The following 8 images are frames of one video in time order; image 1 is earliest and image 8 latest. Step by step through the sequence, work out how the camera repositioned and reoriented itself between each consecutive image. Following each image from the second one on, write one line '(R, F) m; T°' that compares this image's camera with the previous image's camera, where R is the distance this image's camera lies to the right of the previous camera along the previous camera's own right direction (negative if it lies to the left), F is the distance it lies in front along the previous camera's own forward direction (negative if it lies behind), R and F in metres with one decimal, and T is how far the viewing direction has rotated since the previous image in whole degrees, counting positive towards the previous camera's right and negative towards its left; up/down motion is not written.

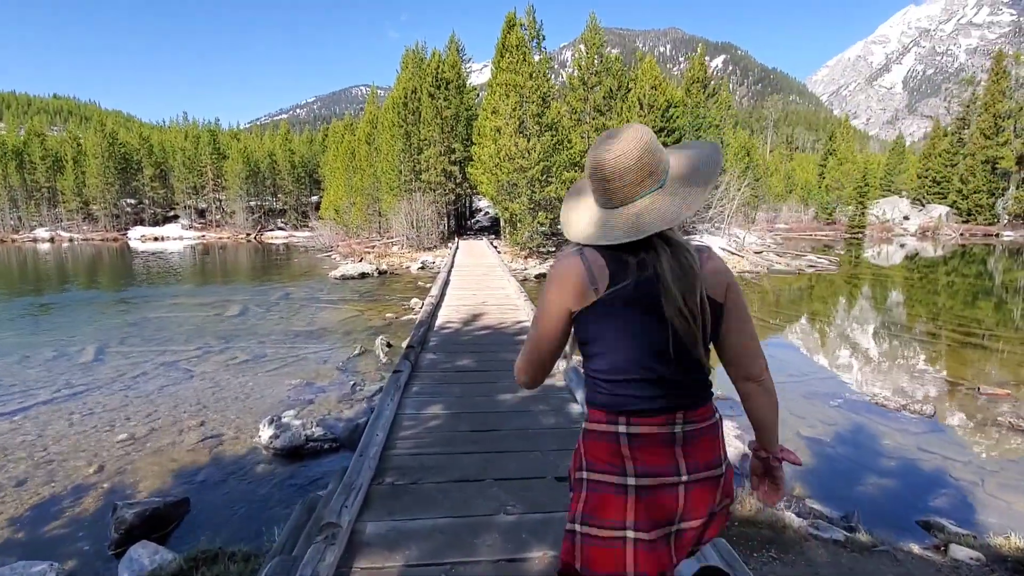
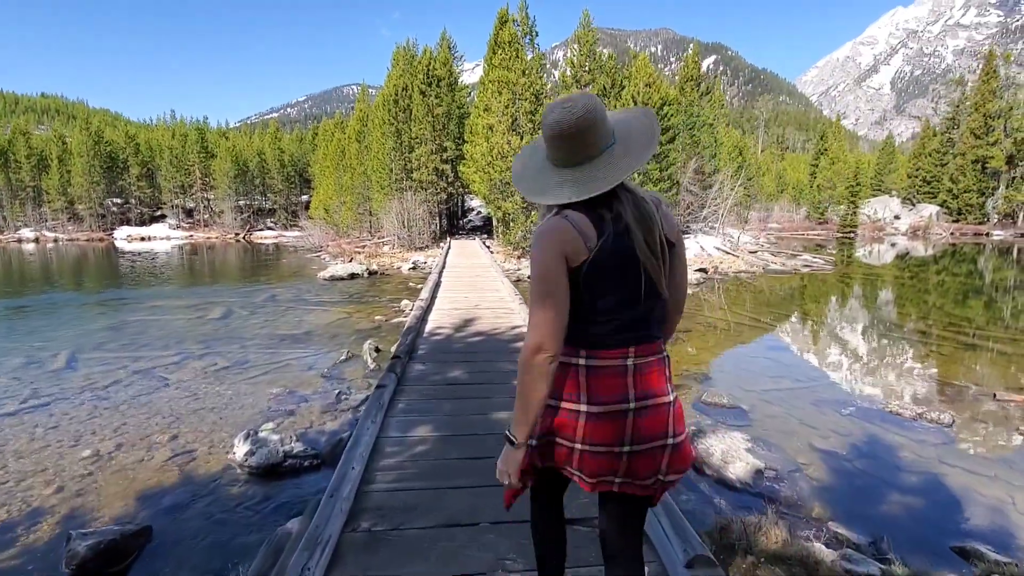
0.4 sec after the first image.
(0.0, +0.4) m; +1°
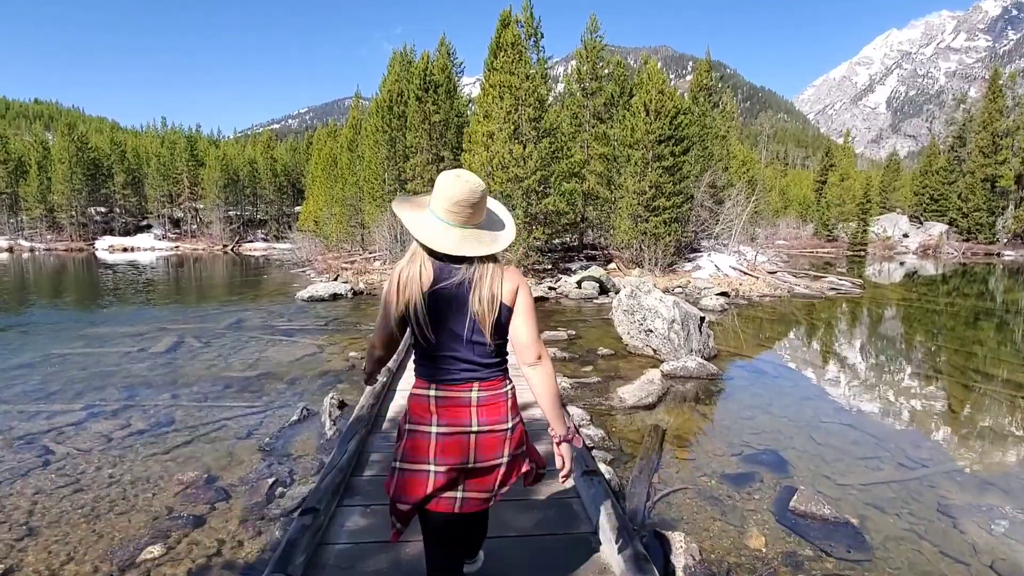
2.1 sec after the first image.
(-0.1, +2.2) m; 0°
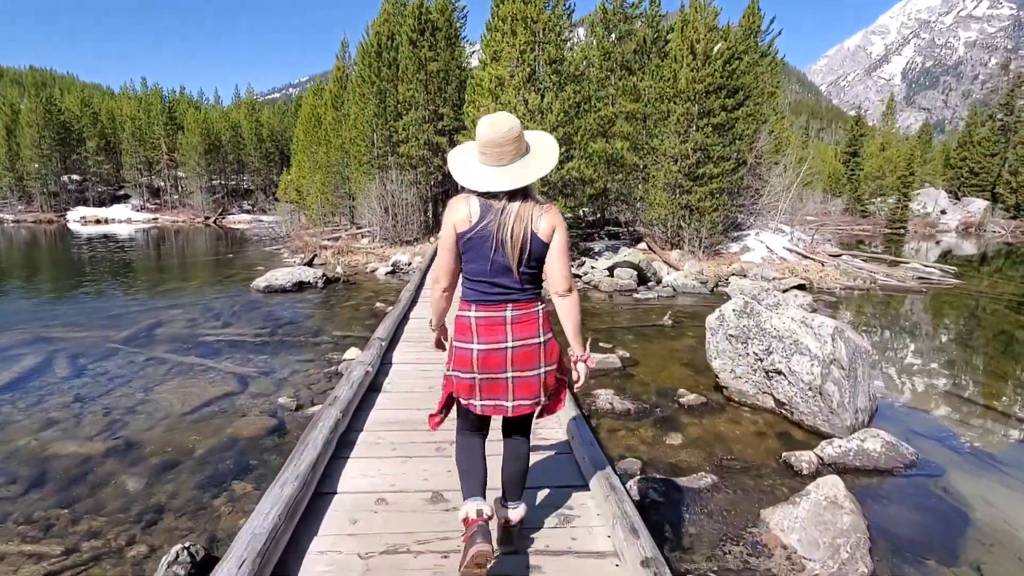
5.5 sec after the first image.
(-0.4, +4.4) m; 0°
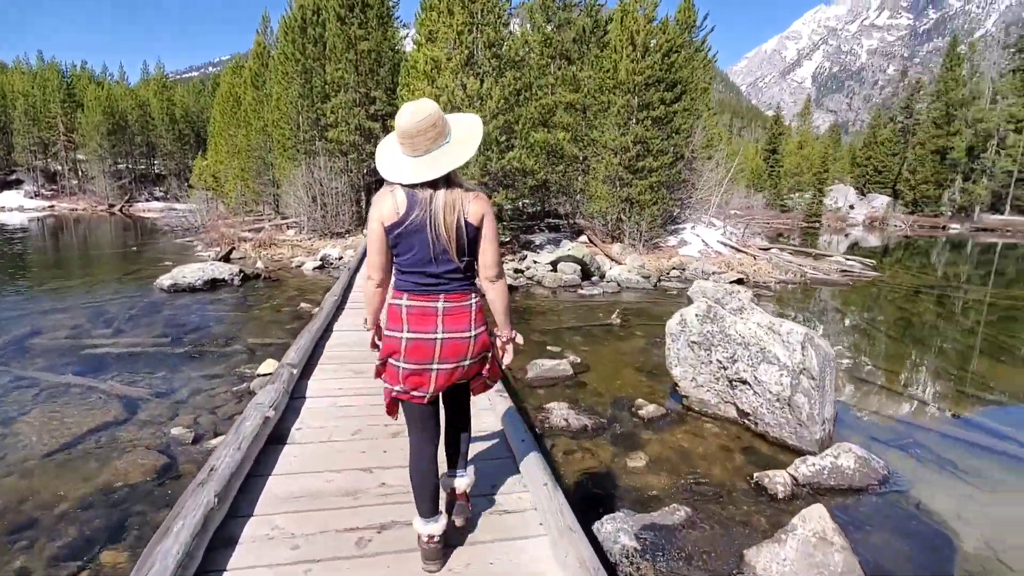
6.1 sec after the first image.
(-0.1, +0.8) m; +7°
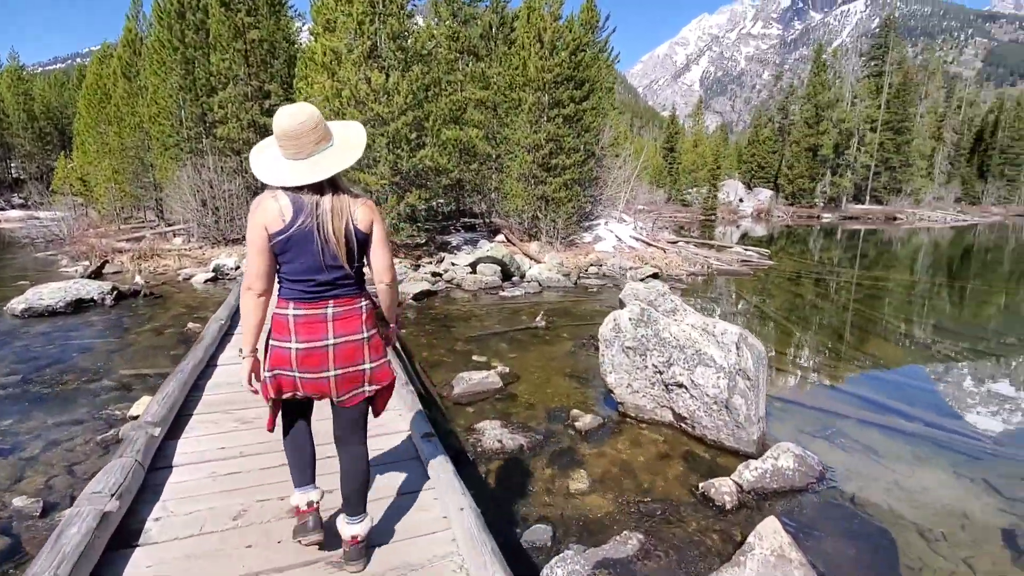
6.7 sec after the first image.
(0.0, +0.6) m; +9°
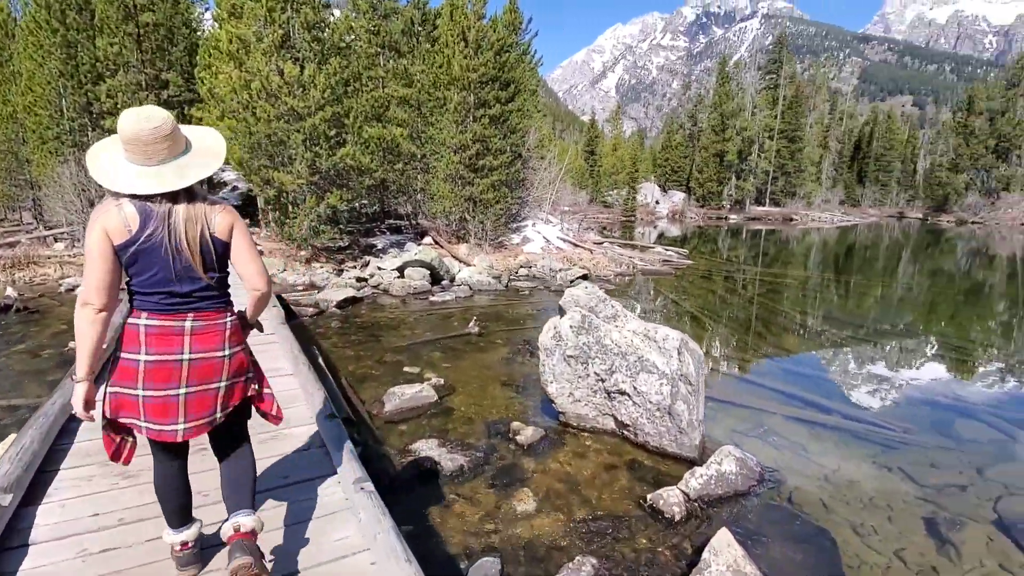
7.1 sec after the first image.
(-0.1, +0.3) m; +8°
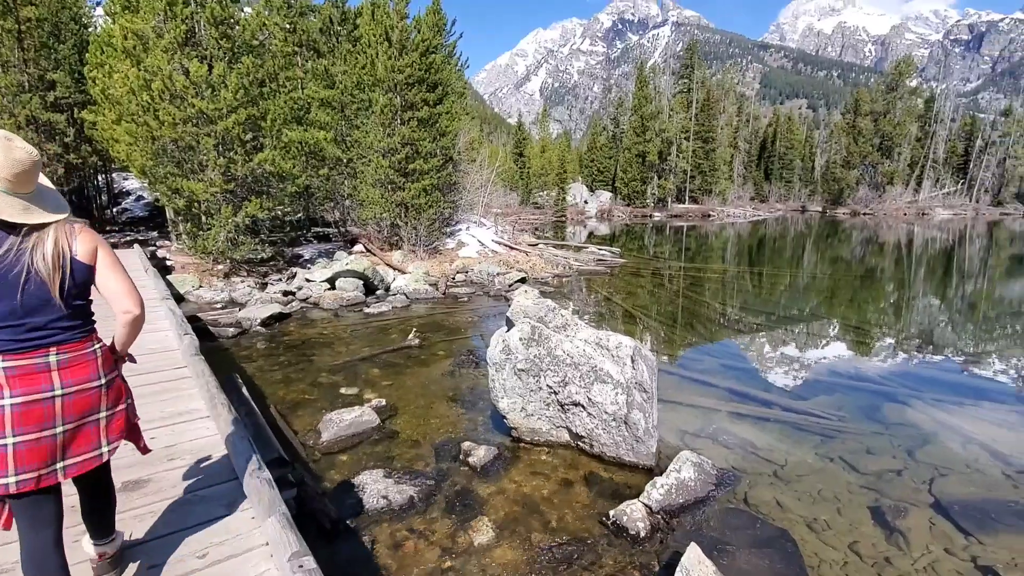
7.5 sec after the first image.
(-0.1, +0.3) m; +7°
